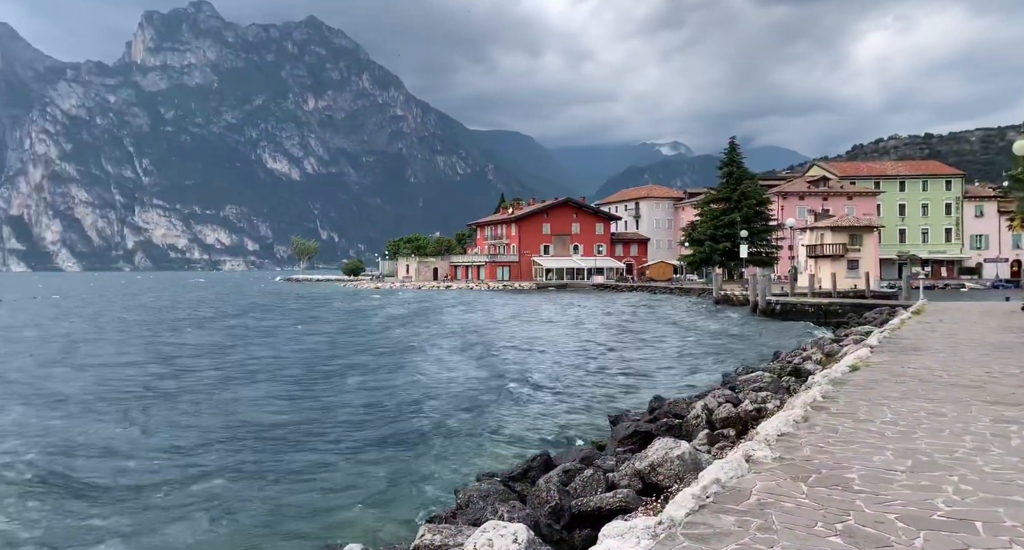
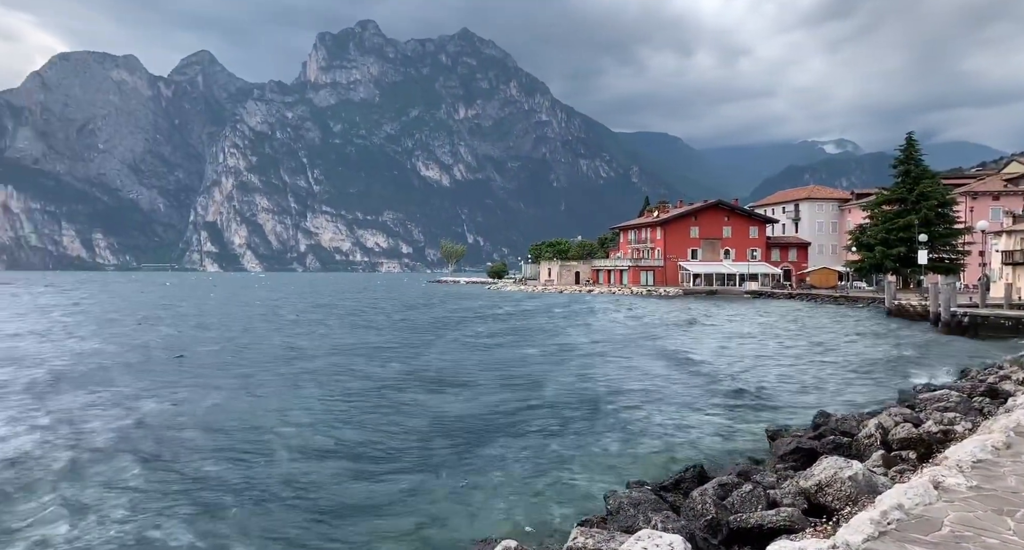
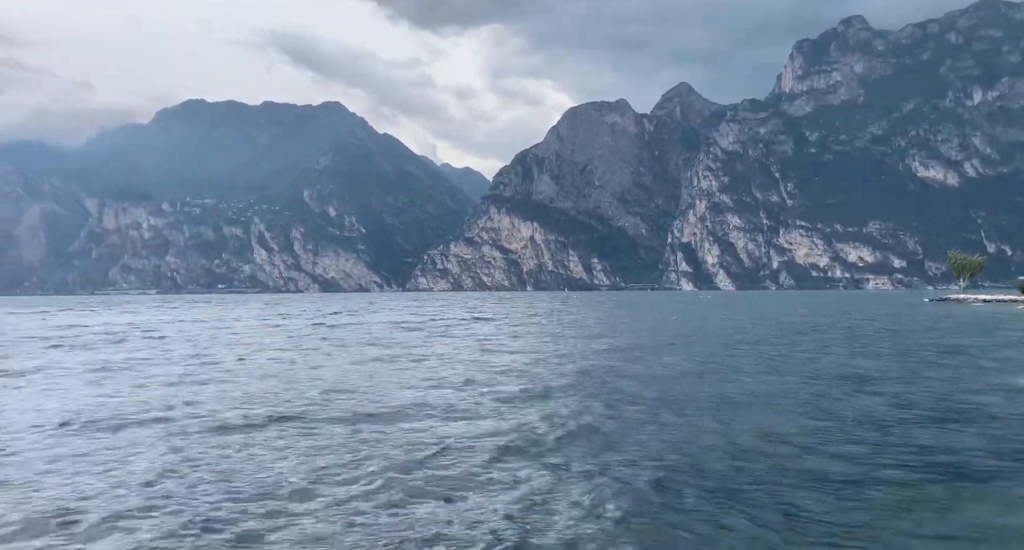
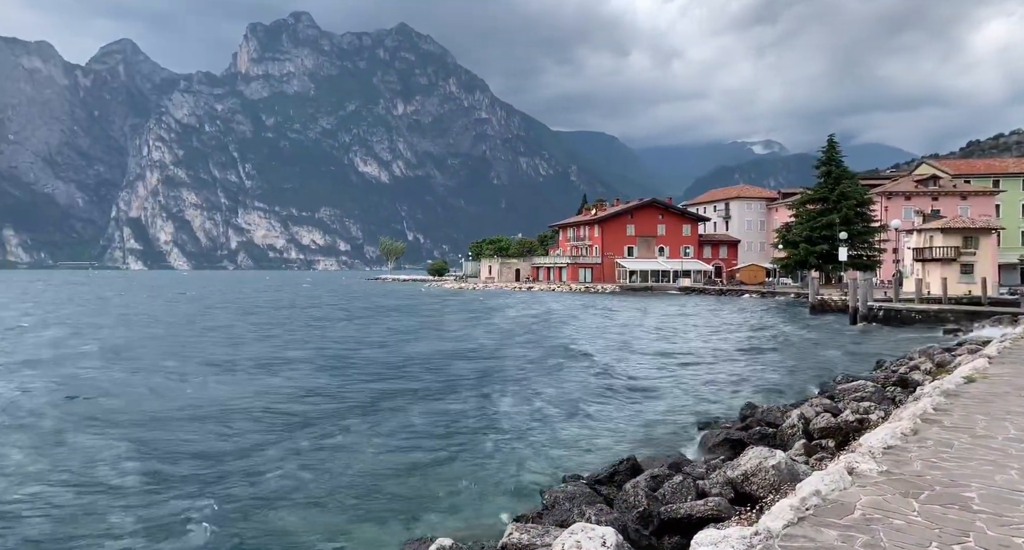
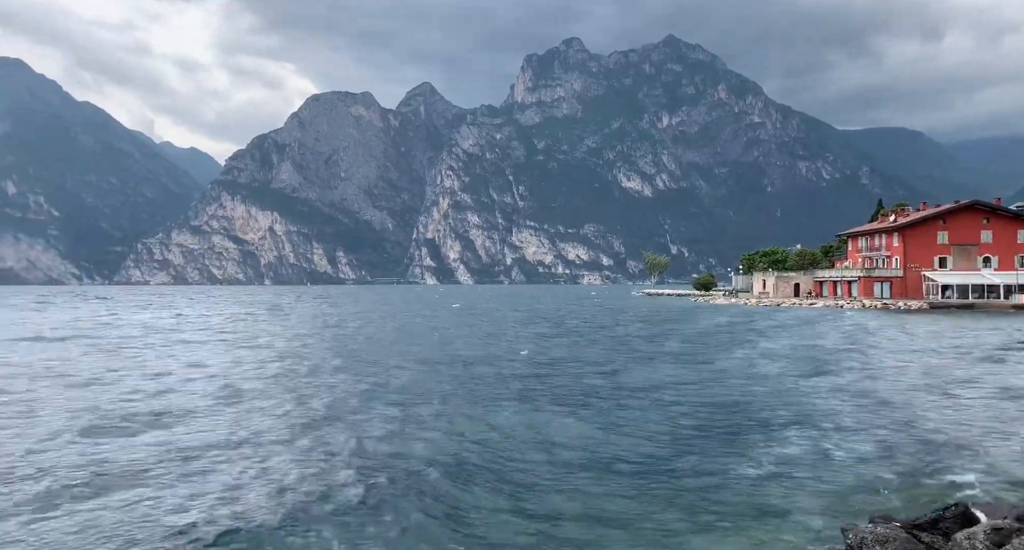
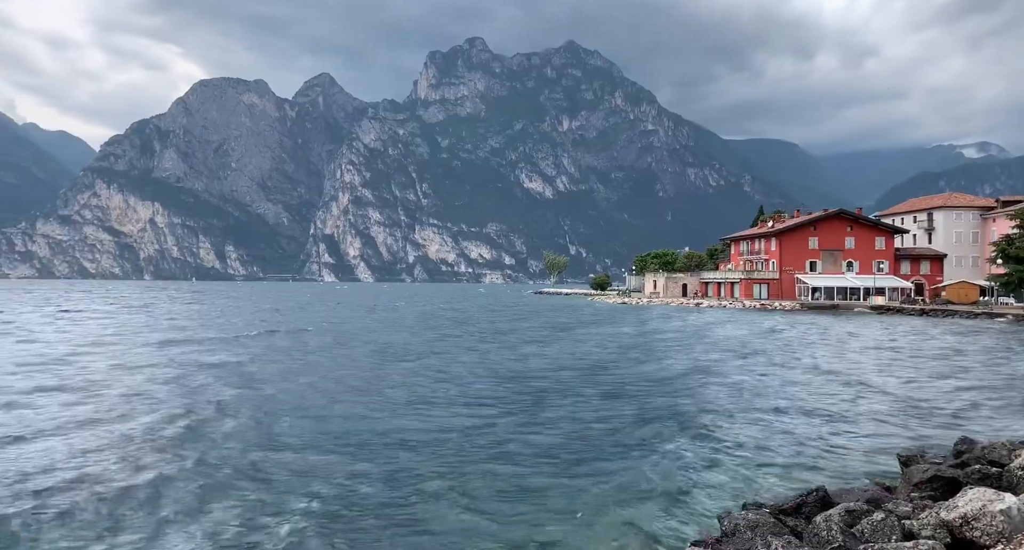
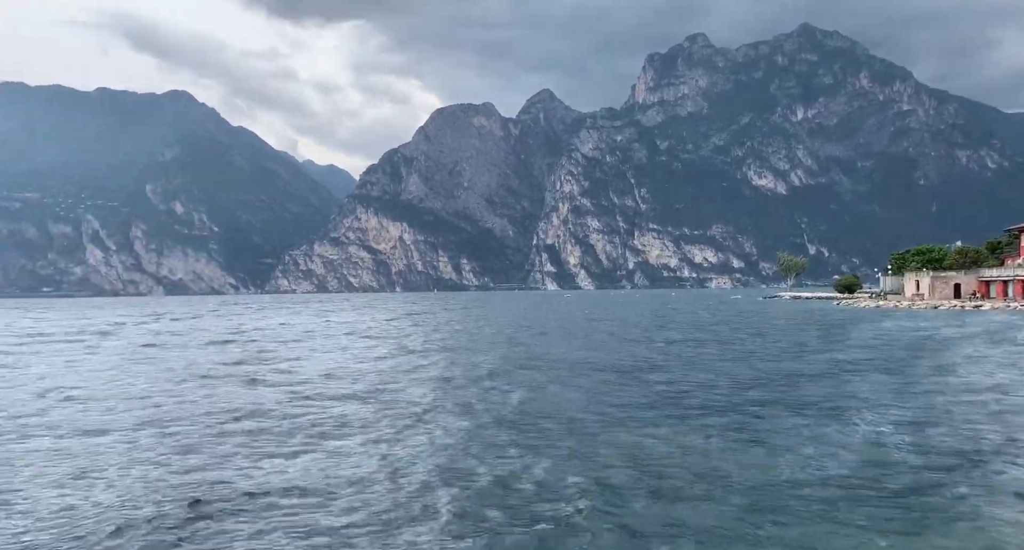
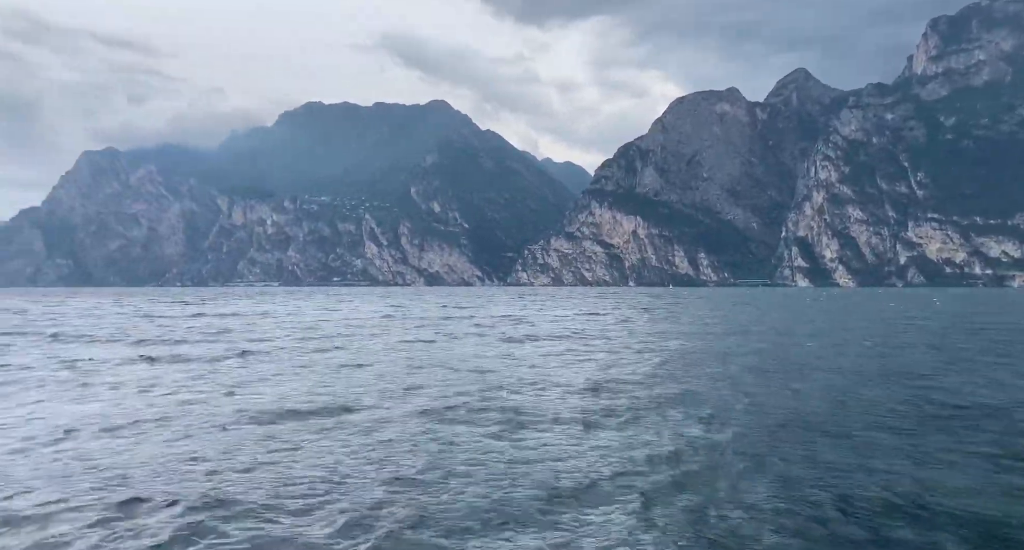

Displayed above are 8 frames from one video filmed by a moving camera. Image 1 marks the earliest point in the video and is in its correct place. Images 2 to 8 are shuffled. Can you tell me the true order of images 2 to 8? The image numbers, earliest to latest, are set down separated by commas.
4, 2, 6, 5, 7, 3, 8
